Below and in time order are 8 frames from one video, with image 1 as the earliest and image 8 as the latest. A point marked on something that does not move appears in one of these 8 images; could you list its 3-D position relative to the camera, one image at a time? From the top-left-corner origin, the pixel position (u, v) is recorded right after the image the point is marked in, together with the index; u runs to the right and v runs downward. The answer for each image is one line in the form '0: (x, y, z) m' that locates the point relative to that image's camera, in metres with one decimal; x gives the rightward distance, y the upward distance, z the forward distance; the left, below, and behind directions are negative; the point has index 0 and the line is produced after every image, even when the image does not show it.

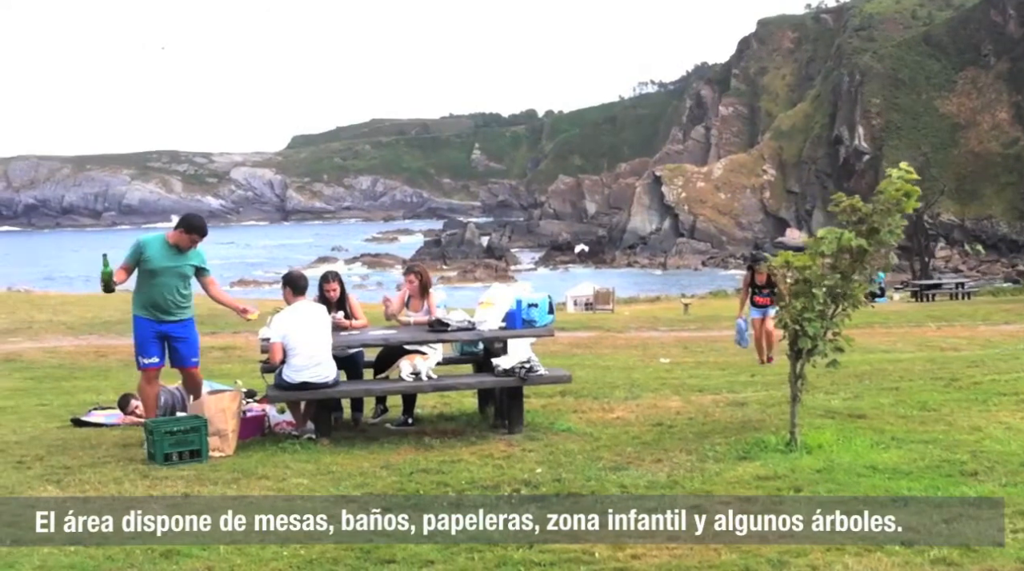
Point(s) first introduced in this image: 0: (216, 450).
0: (-2.6, -1.4, +10.1) m
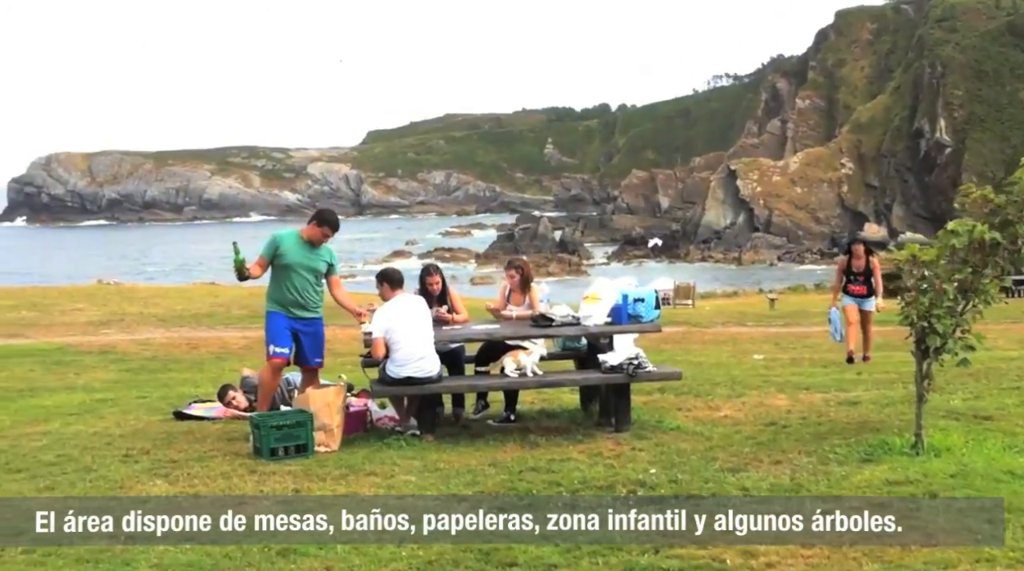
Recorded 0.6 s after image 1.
0: (-1.6, -1.4, +10.0) m
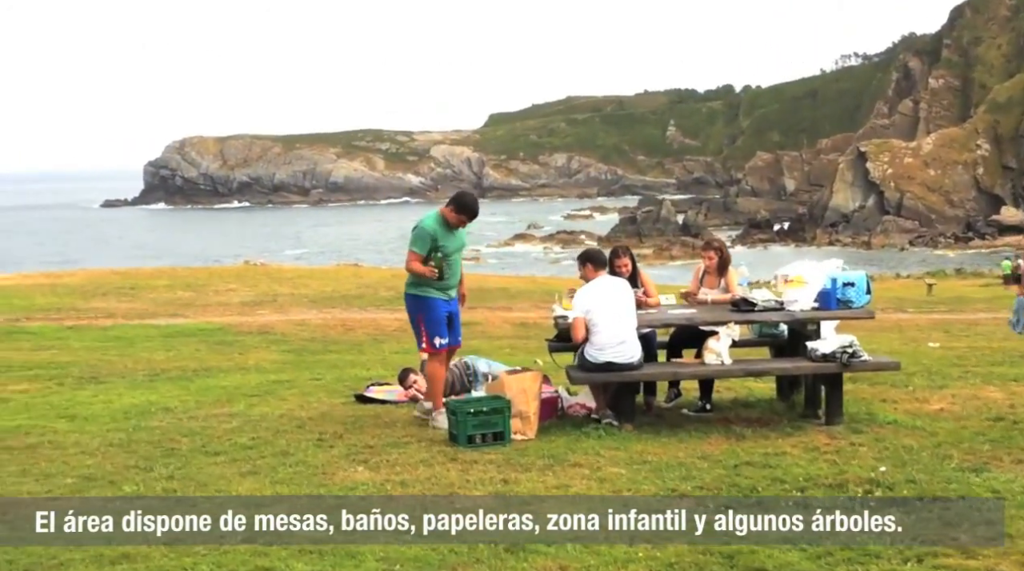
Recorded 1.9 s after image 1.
0: (0.0, -1.2, +9.6) m
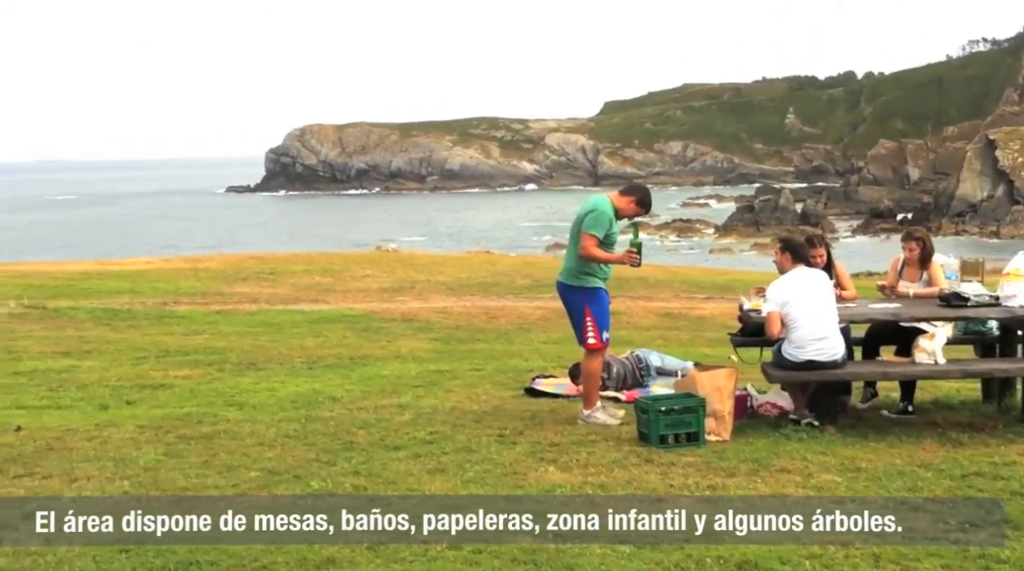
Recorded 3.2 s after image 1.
0: (+1.5, -1.1, +9.0) m
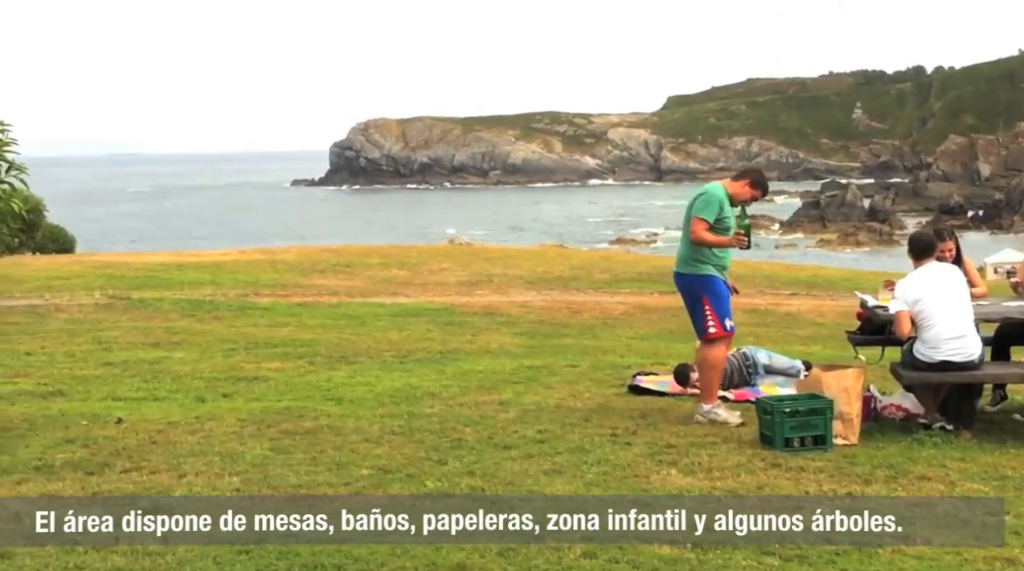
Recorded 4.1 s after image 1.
0: (+2.4, -1.1, +8.6) m
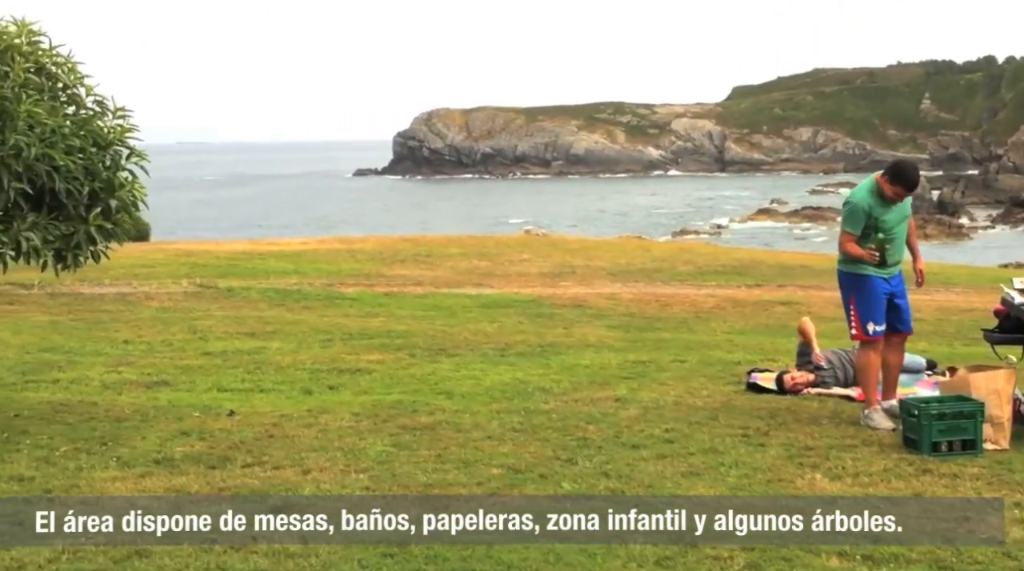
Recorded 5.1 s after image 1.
0: (+3.3, -1.1, +8.1) m
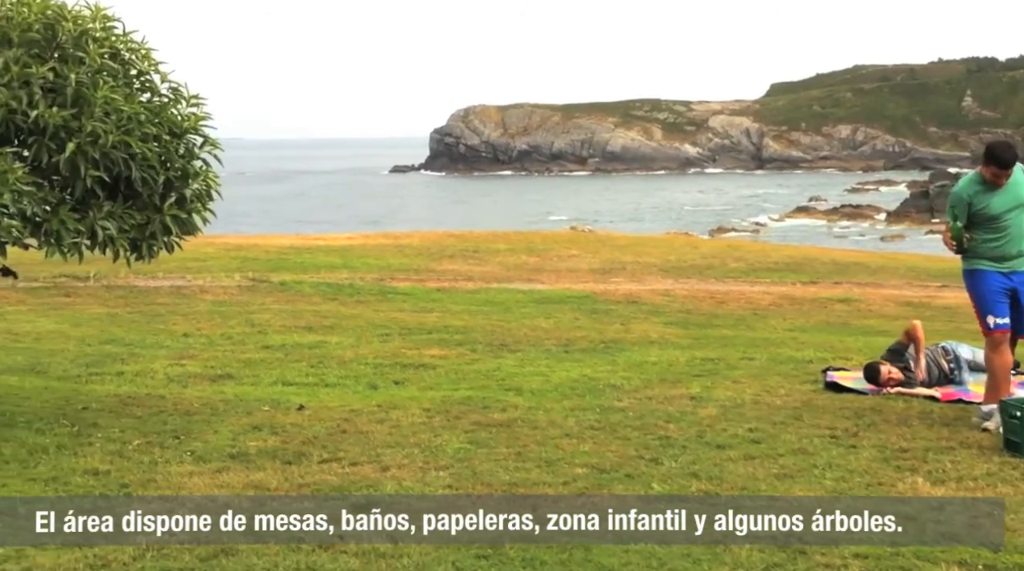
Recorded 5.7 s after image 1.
0: (+3.9, -1.1, +7.8) m
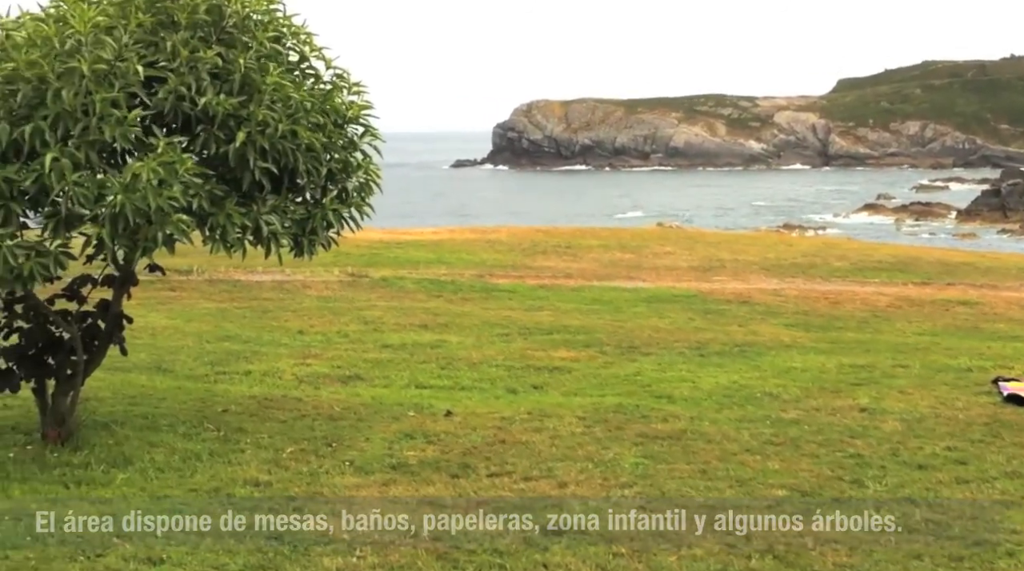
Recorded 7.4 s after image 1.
0: (+5.0, -1.1, +7.0) m
